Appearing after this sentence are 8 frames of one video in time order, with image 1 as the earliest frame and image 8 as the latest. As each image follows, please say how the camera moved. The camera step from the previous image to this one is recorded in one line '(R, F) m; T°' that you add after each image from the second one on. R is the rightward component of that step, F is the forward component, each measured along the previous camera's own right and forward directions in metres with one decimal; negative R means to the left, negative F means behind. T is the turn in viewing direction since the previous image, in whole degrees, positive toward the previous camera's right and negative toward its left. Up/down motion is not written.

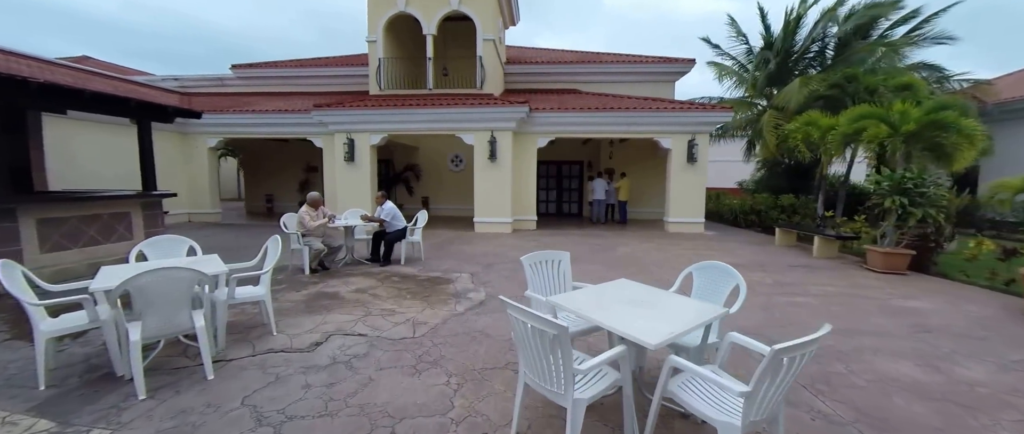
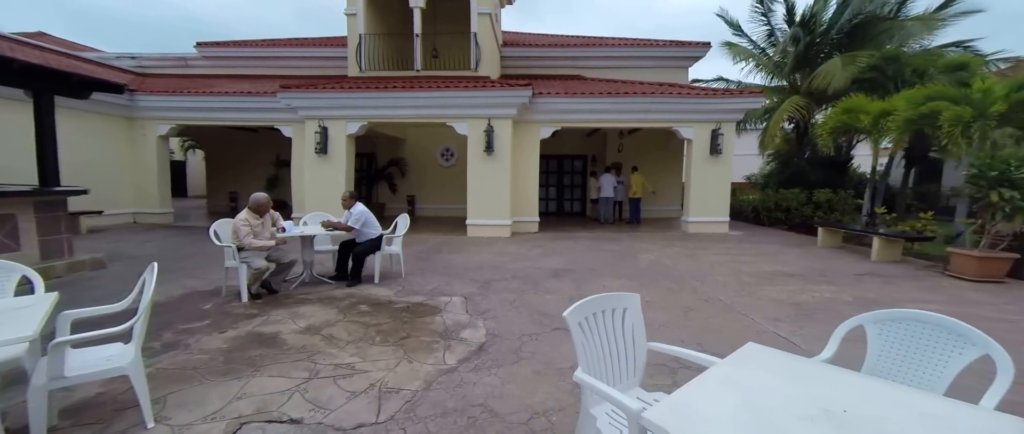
(-0.2, +1.3) m; +1°
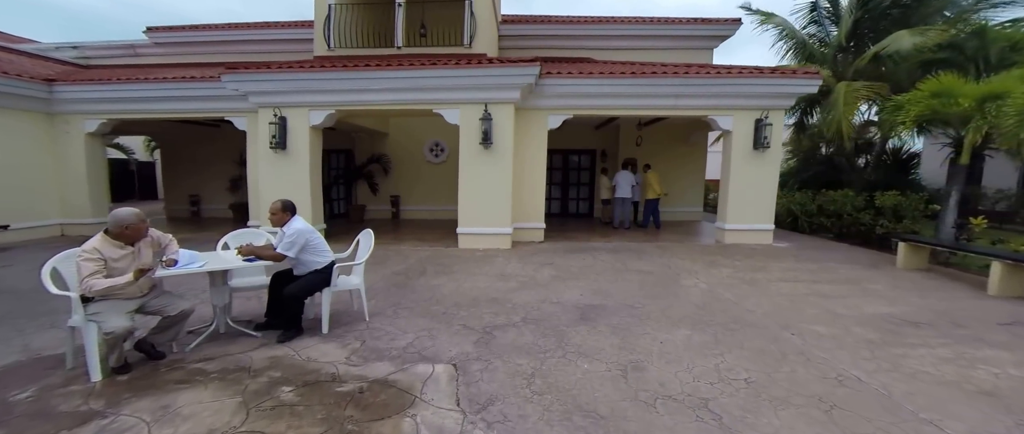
(-0.2, +1.6) m; +1°
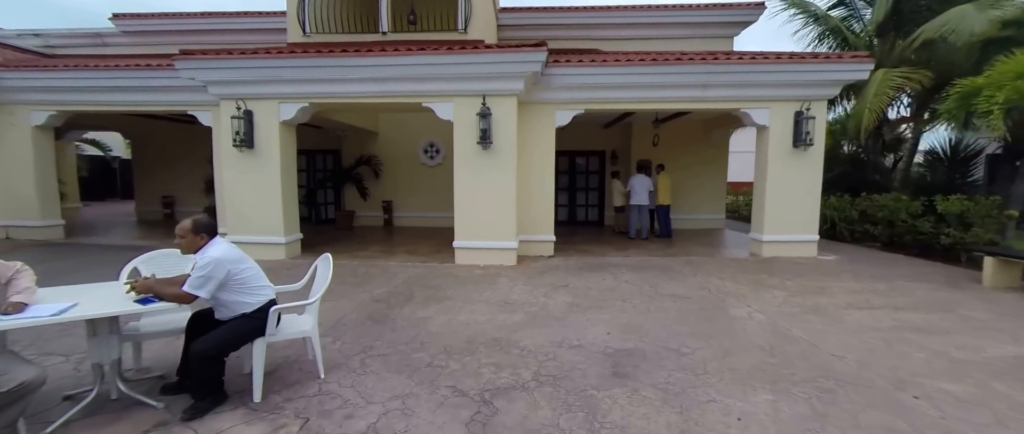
(0.0, +1.0) m; 0°
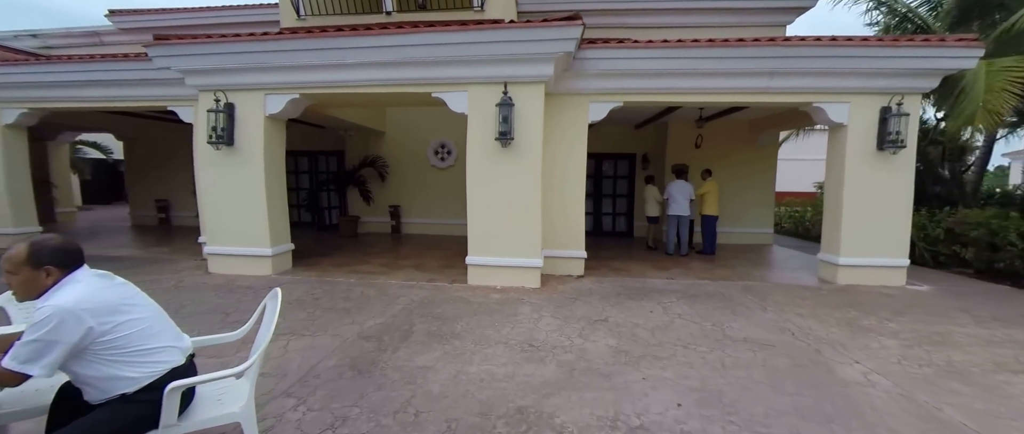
(-0.1, +1.0) m; -2°
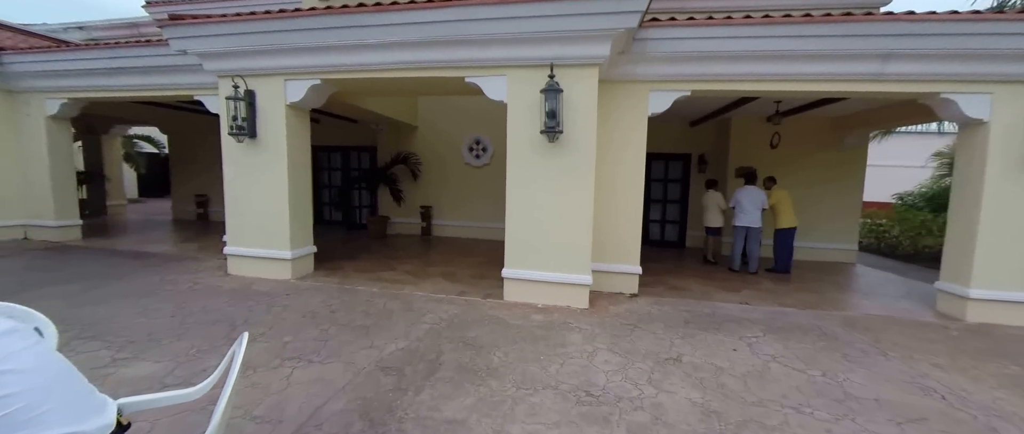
(-0.2, +0.7) m; -5°
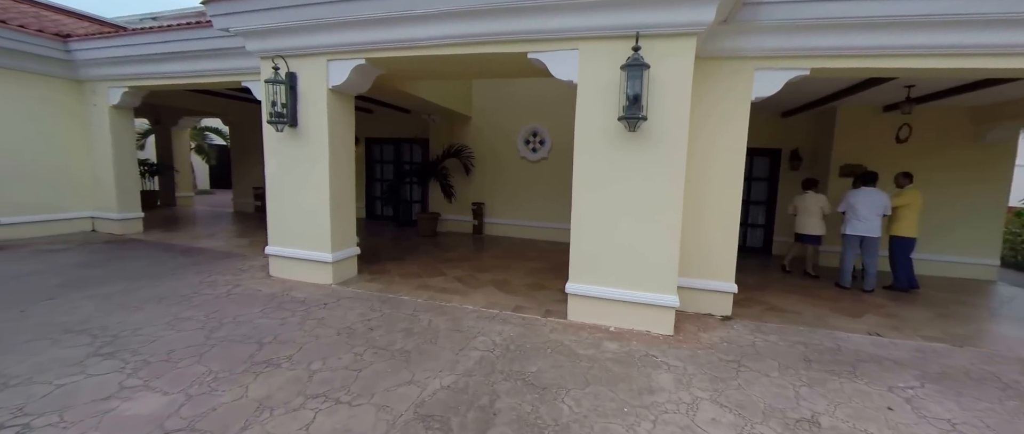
(-0.2, +0.7) m; -7°
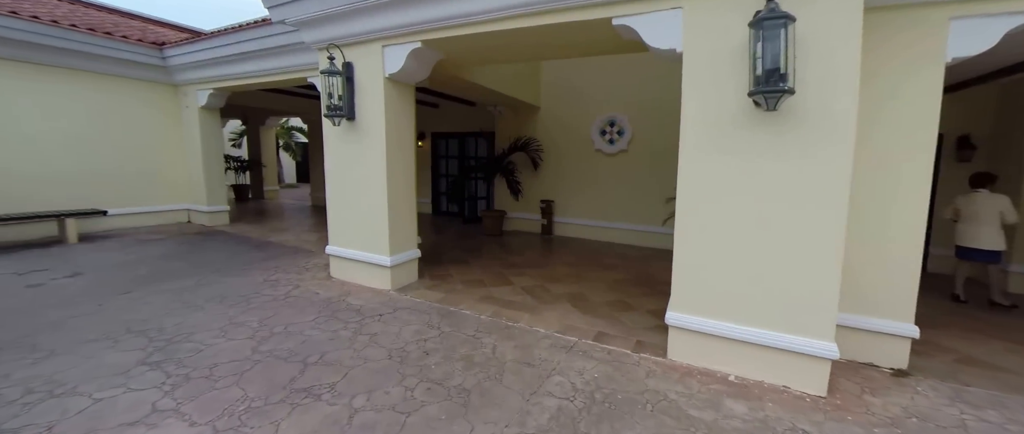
(-0.1, +0.6) m; -10°
